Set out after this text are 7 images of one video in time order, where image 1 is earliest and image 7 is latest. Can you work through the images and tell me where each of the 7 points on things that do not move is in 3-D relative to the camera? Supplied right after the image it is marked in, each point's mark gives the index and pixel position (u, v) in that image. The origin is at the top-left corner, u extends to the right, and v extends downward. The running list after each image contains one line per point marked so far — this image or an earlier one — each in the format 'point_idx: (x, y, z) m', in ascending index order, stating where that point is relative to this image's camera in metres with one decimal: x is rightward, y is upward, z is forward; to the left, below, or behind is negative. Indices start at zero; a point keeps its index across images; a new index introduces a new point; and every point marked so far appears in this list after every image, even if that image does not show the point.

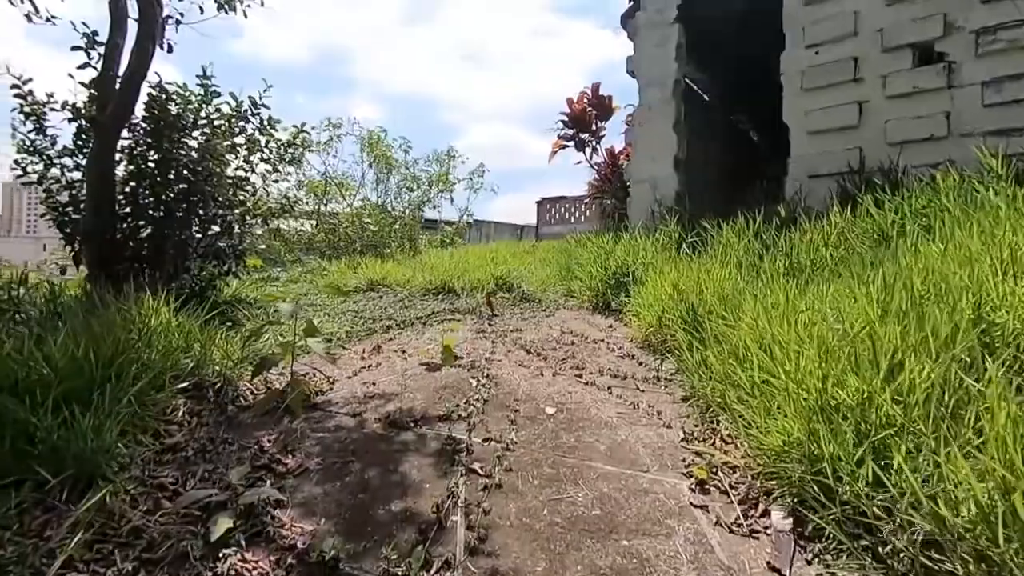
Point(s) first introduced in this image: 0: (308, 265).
0: (-2.3, +0.3, +6.0) m
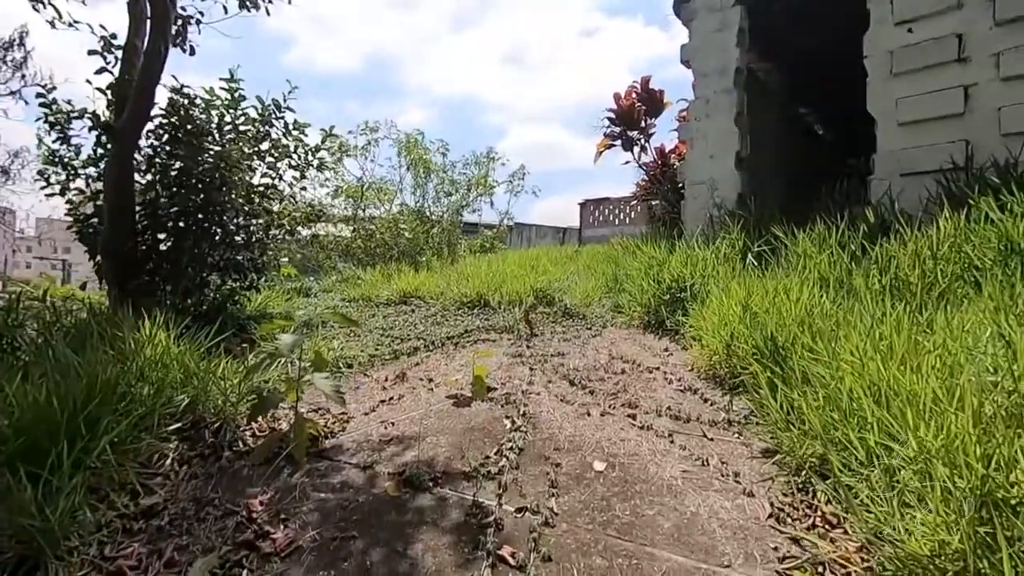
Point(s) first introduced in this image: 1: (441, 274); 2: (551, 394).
0: (-1.8, +0.2, +5.8) m
1: (-0.6, +0.1, +4.7) m
2: (+0.2, -0.4, +2.1) m
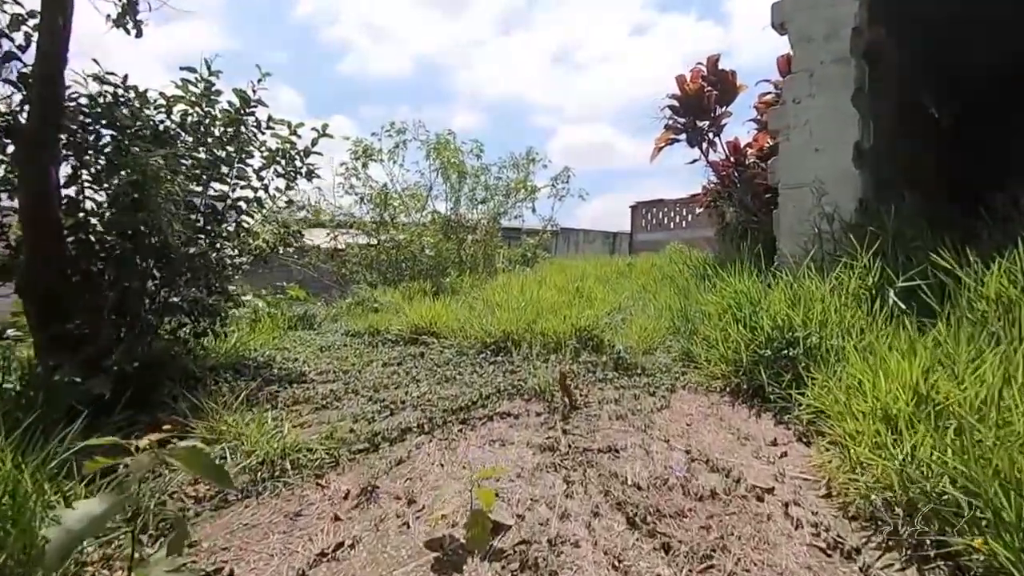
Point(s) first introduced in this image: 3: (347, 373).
0: (-1.5, 0.0, +5.2) m
1: (-0.4, -0.1, +3.9) m
2: (+0.2, -0.6, +1.3) m
3: (-0.8, -0.4, +2.6) m
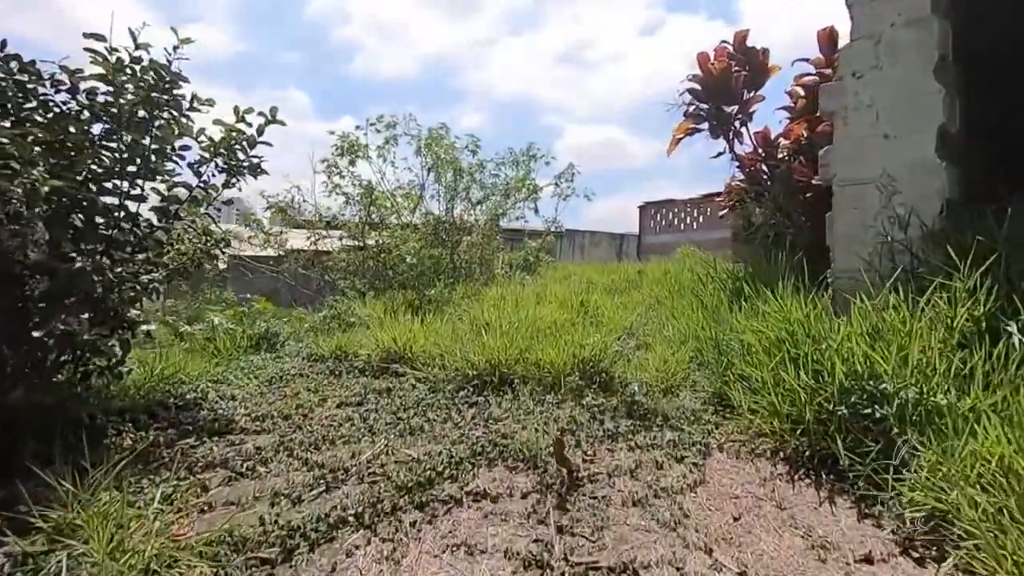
0: (-1.5, -0.1, +4.6) m
1: (-0.4, -0.2, +3.4) m
2: (+0.1, -0.7, +0.7) m
3: (-0.8, -0.5, +2.1) m
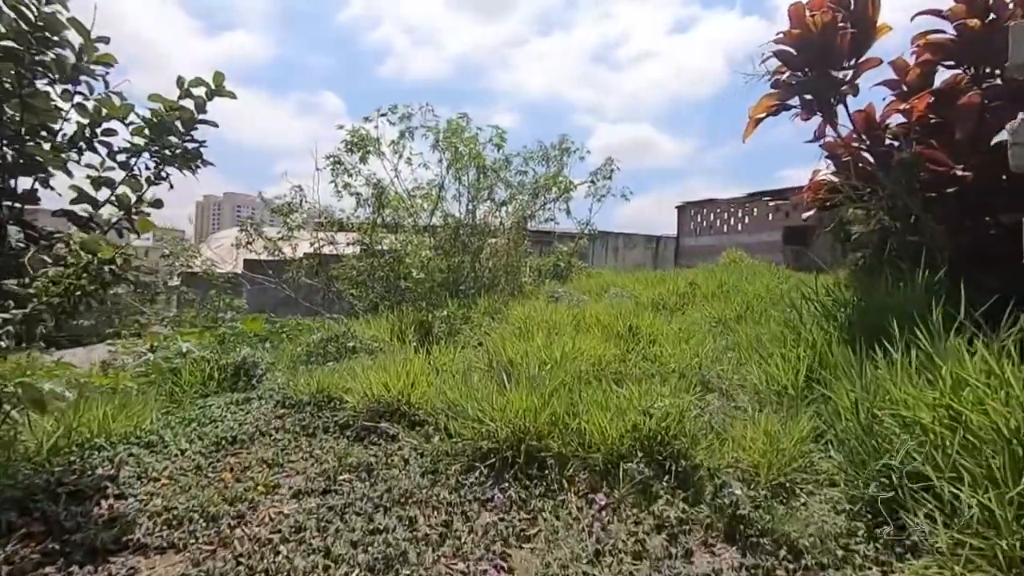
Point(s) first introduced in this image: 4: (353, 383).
0: (-1.3, -0.3, +4.0) m
1: (-0.2, -0.3, +2.7) m
2: (+0.1, -0.8, 0.0) m
3: (-0.8, -0.6, +1.4) m
4: (-0.7, -0.4, +2.3) m
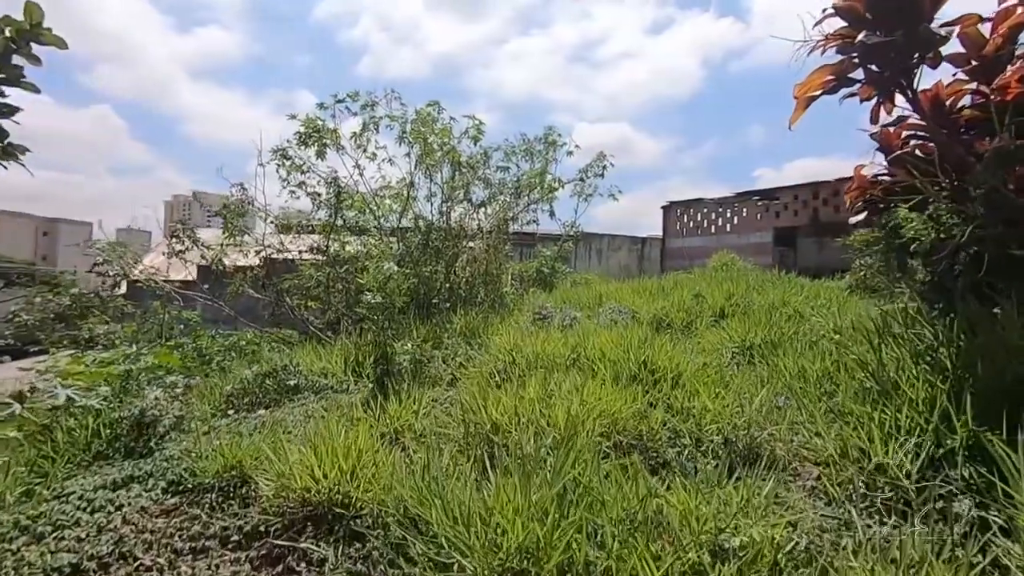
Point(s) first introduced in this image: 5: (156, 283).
0: (-1.4, -0.4, +3.3) m
1: (-0.3, -0.4, +2.0) m
2: (+0.2, -0.9, -0.6) m
3: (-0.8, -0.7, +0.7) m
4: (-0.7, -0.5, +1.7) m
5: (-2.9, 0.0, +4.5) m
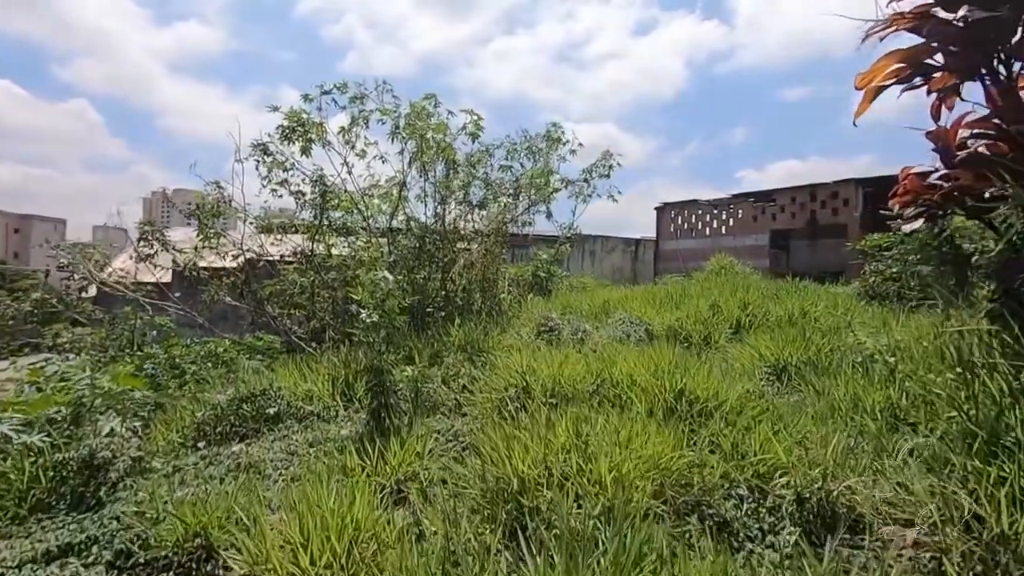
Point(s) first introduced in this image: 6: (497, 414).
0: (-1.3, -0.4, +2.9) m
1: (-0.2, -0.5, +1.7) m
2: (+0.3, -1.0, -0.9) m
3: (-0.7, -0.8, +0.4) m
4: (-0.6, -0.6, +1.4) m
5: (-2.9, 0.0, +4.1) m
6: (0.0, -0.4, +1.9) m
